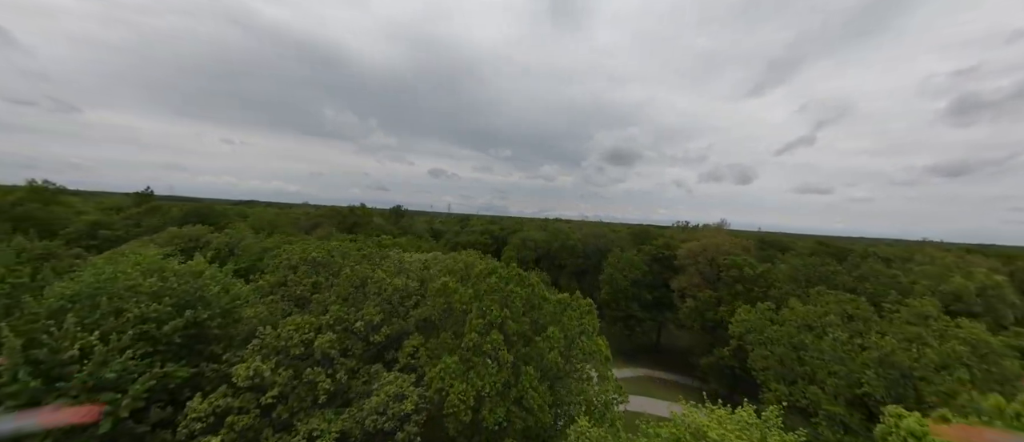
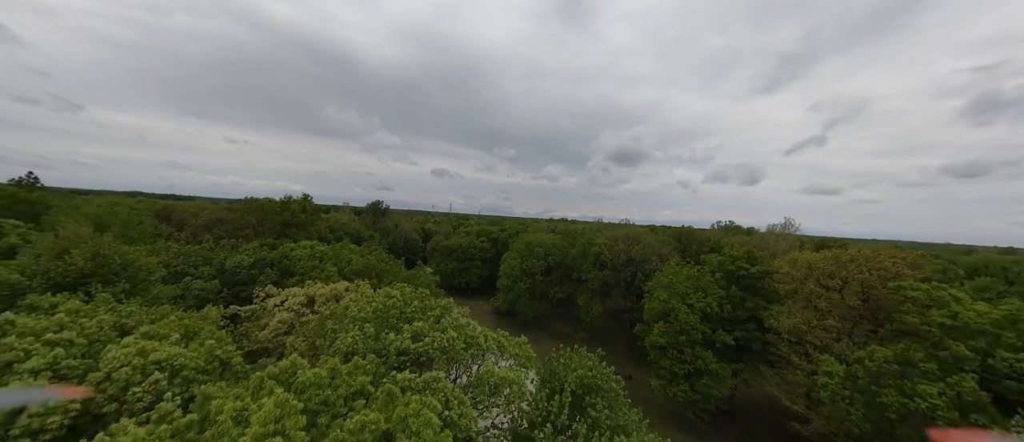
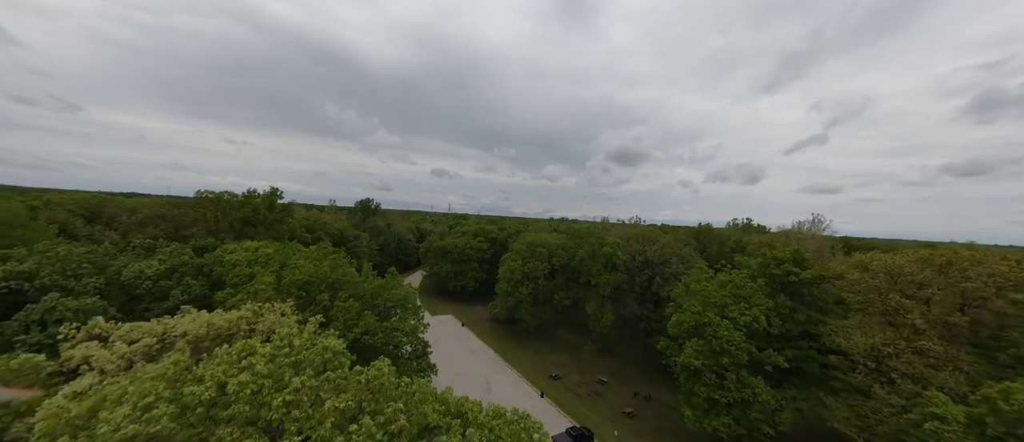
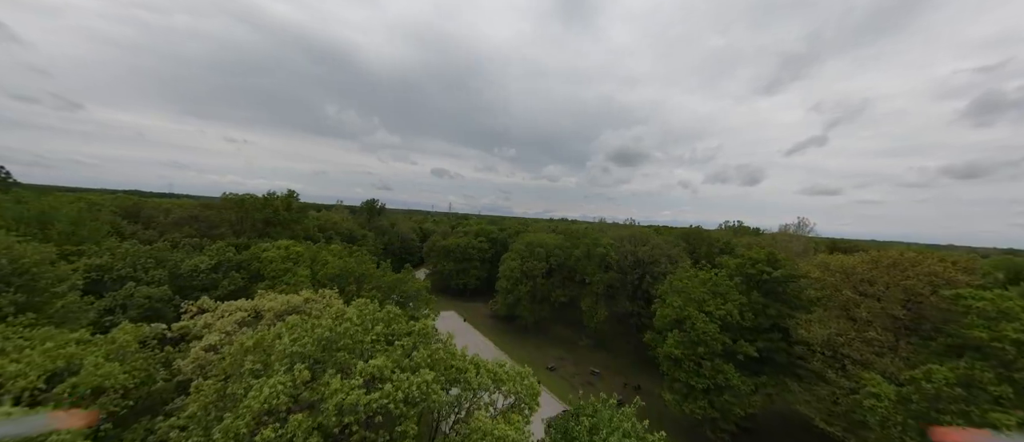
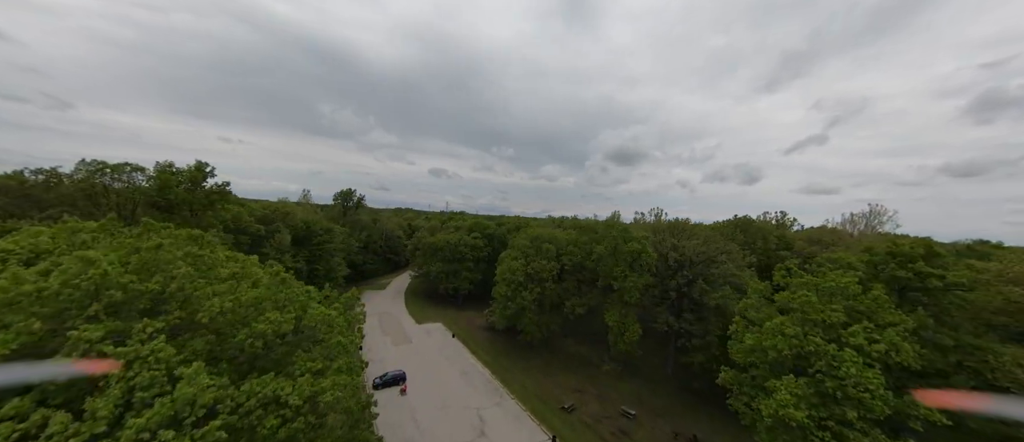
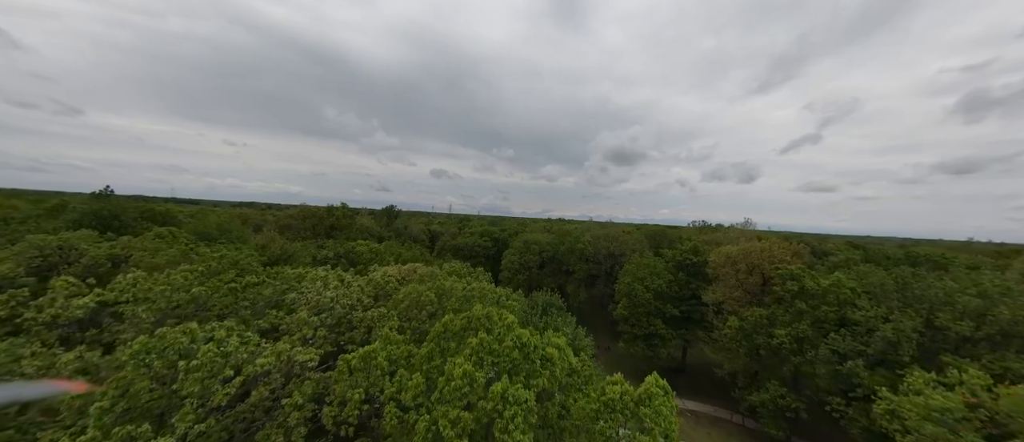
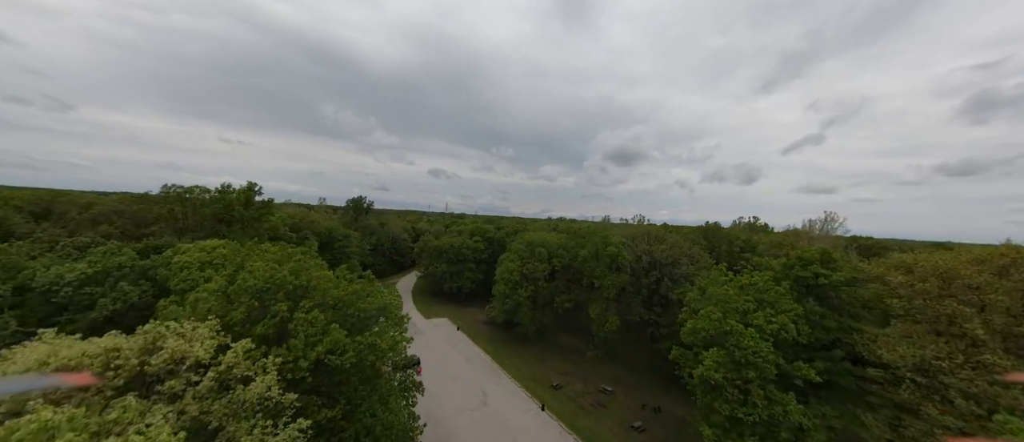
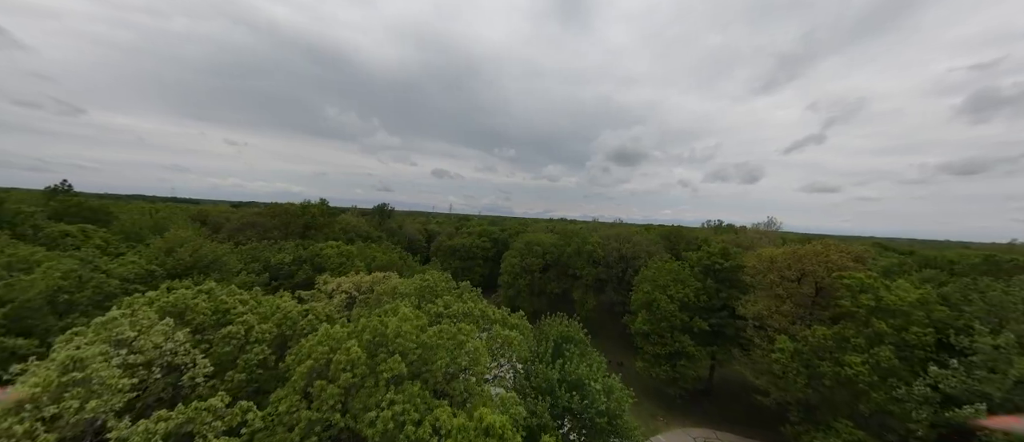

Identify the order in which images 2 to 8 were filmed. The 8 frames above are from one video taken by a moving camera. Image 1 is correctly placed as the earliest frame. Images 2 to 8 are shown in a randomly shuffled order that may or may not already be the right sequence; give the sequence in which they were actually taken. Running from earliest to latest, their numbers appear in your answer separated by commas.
6, 8, 2, 4, 3, 7, 5
